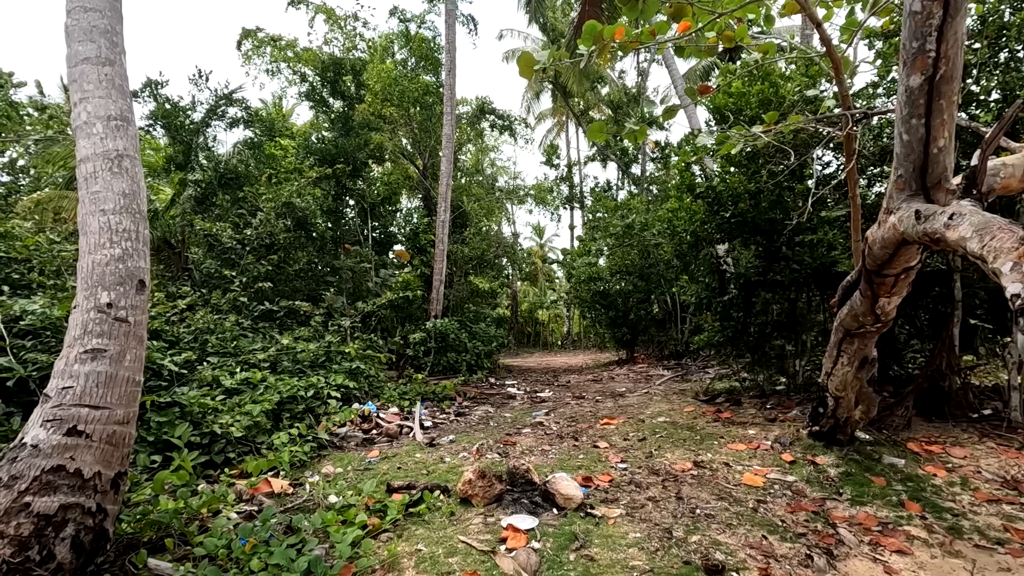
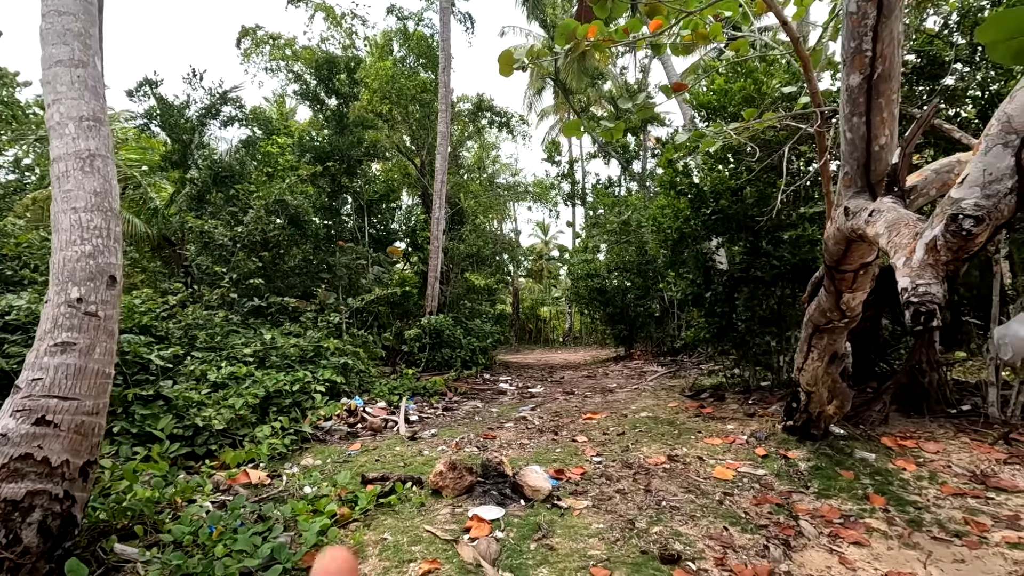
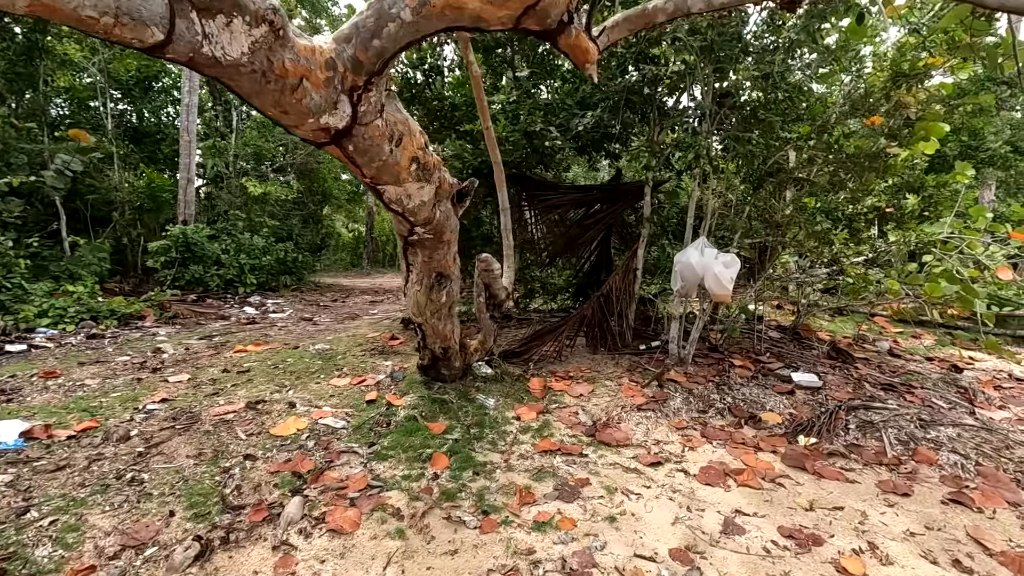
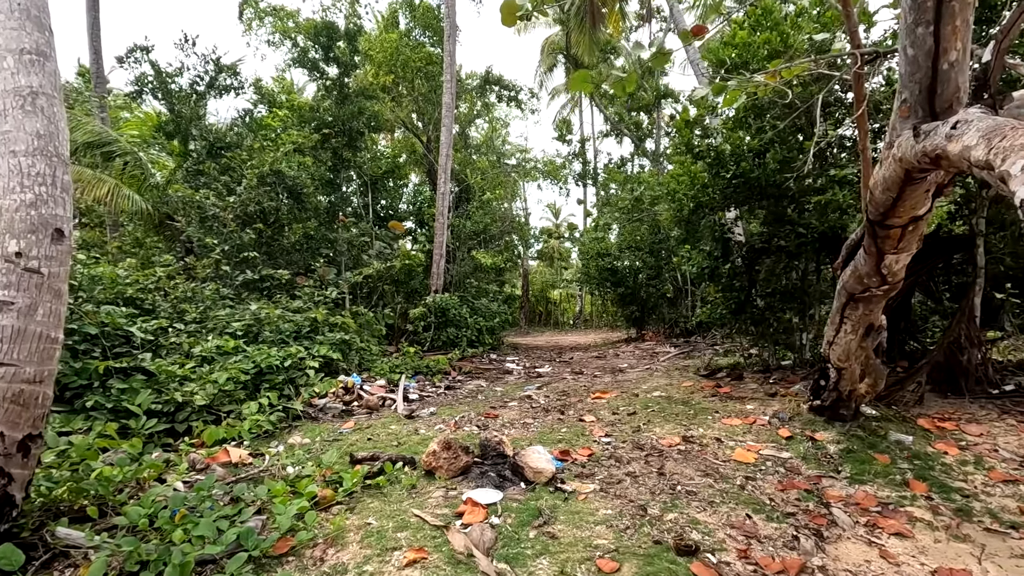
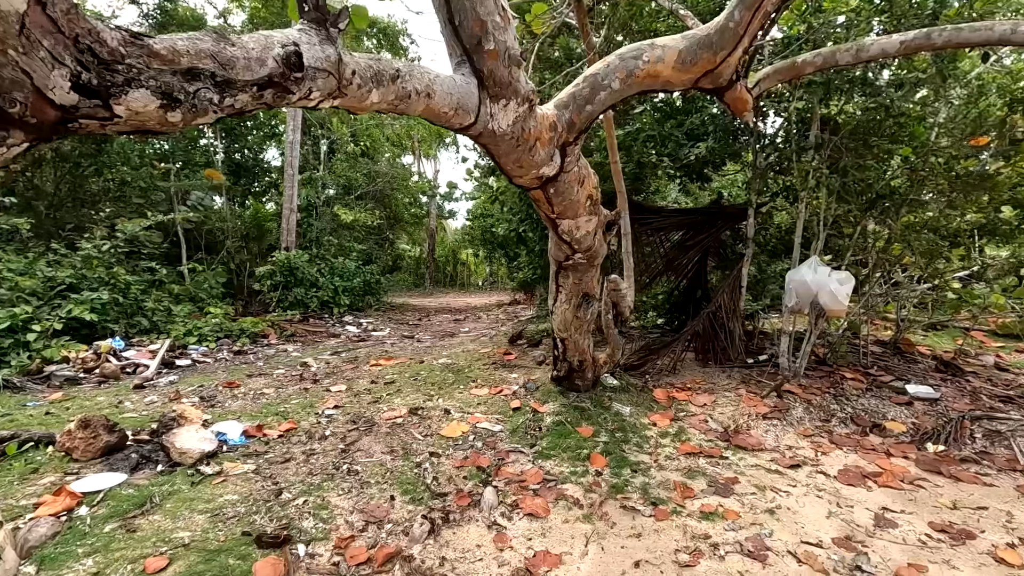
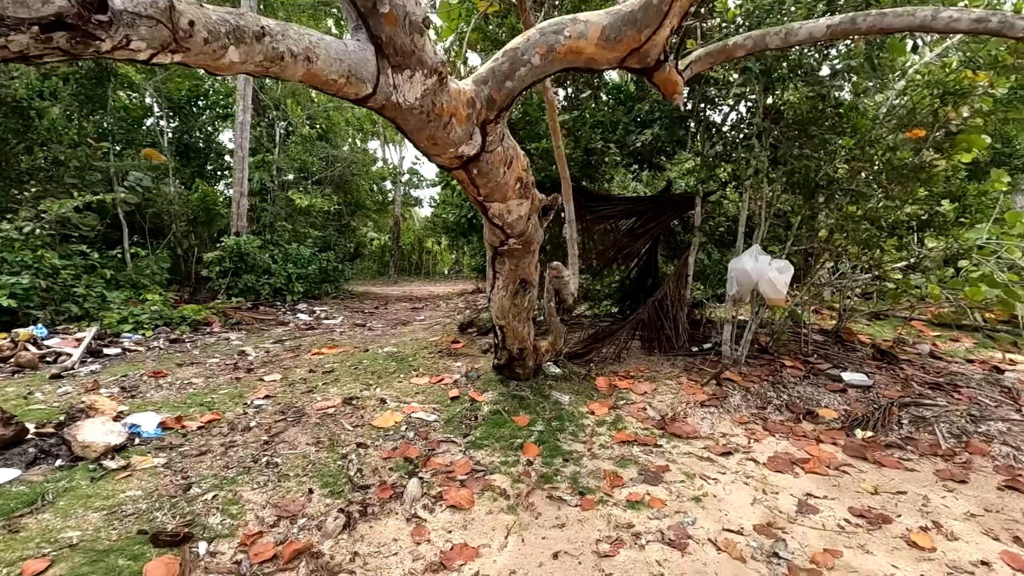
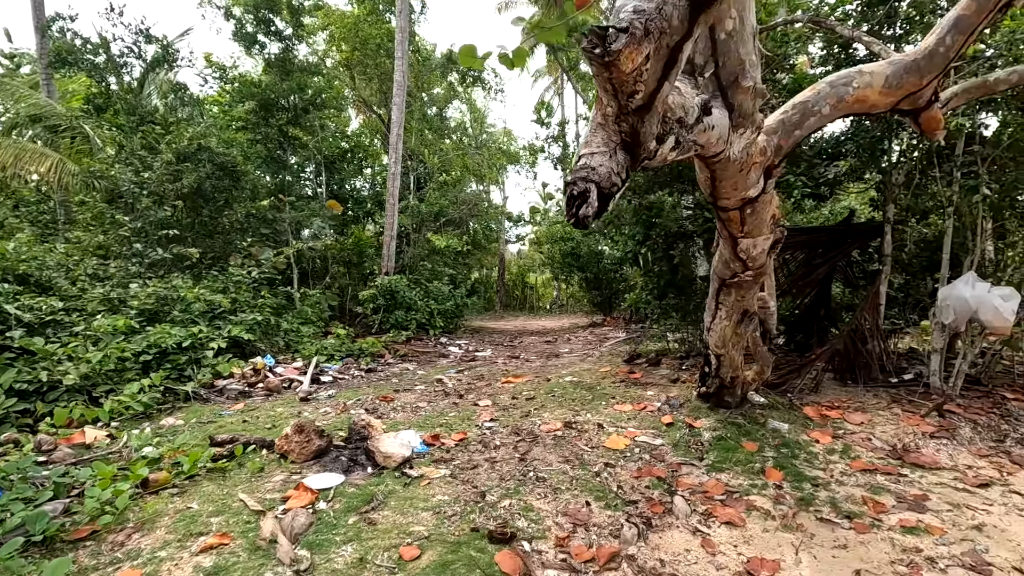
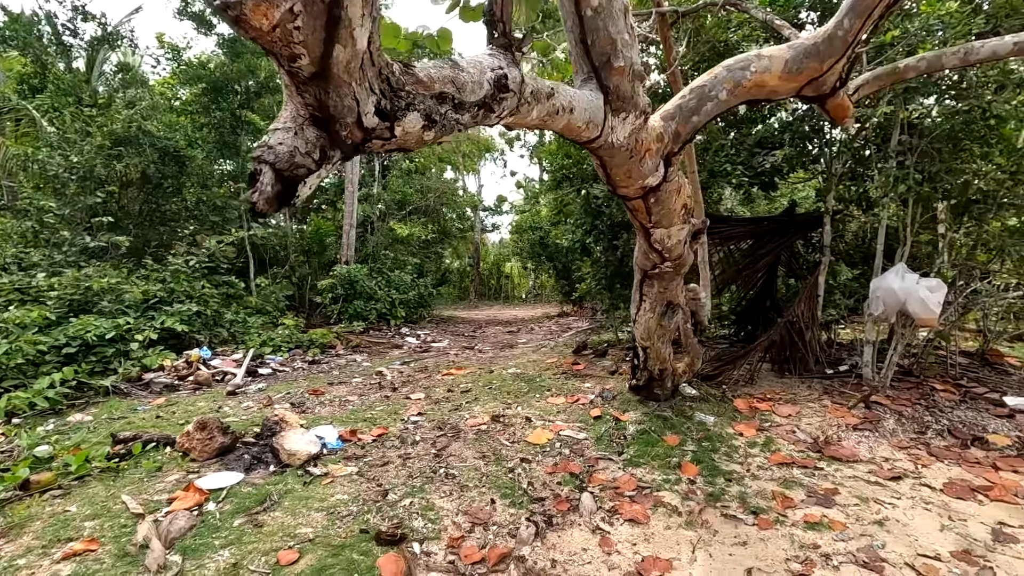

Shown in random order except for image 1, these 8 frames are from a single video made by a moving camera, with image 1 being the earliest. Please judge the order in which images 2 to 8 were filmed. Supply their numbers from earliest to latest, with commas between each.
2, 4, 7, 8, 5, 6, 3
